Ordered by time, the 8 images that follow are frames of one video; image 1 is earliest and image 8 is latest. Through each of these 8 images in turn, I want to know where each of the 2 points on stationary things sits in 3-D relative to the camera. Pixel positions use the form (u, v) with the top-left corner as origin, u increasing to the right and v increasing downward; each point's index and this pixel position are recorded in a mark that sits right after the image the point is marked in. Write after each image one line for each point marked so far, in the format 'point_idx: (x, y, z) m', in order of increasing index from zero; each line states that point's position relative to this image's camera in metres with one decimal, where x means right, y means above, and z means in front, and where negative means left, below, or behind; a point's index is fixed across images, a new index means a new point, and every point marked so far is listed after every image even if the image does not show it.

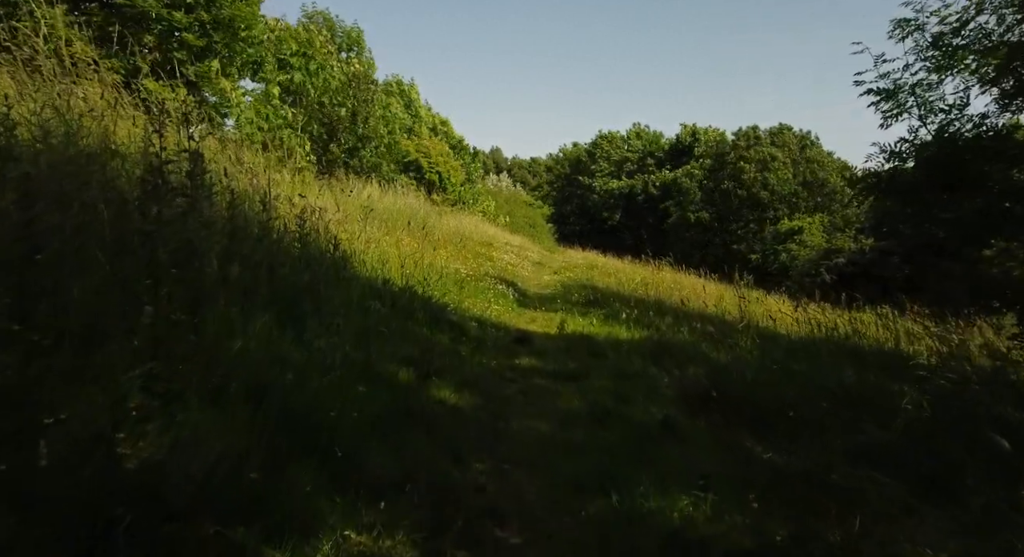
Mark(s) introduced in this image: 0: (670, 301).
0: (+2.6, -0.4, +11.9) m
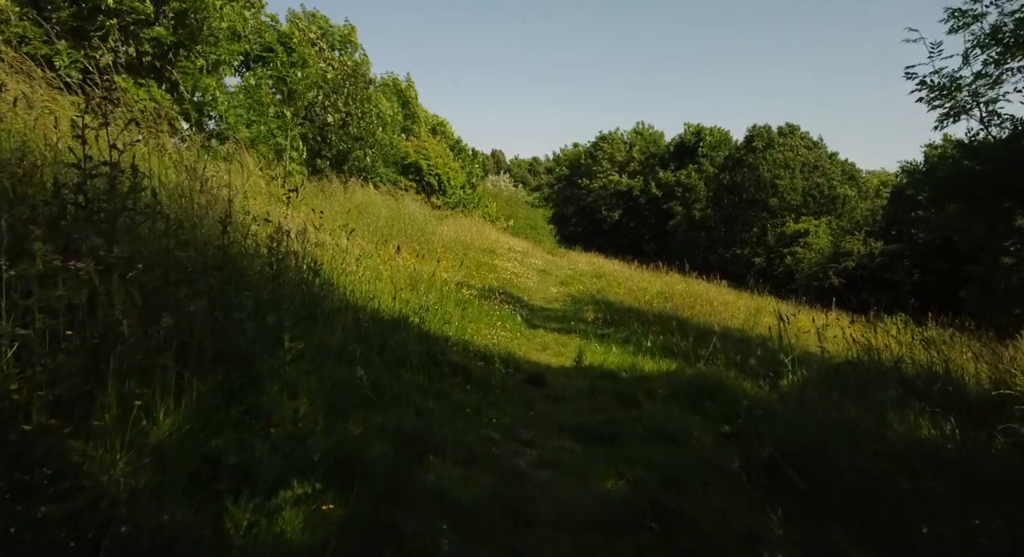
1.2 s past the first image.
0: (+2.7, -0.6, +11.0) m
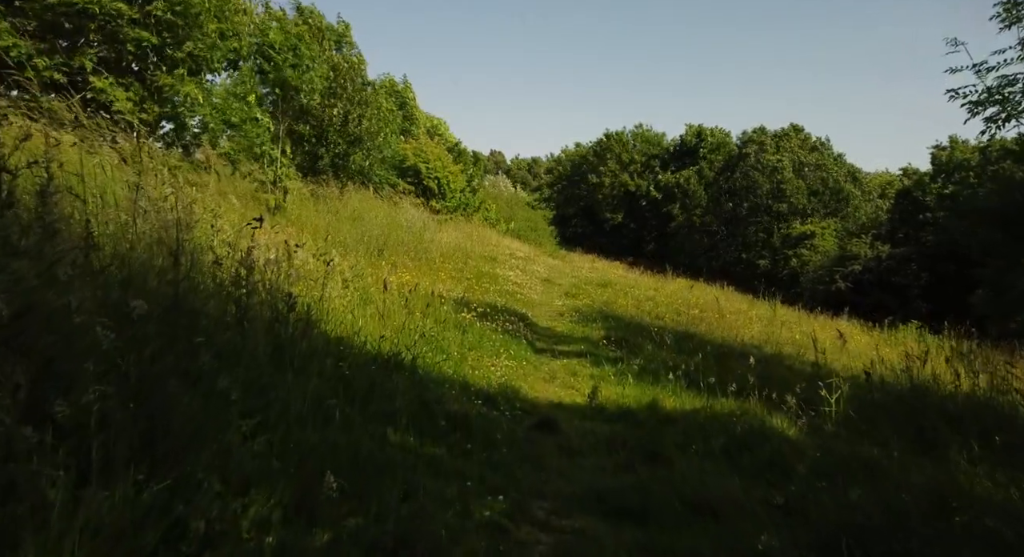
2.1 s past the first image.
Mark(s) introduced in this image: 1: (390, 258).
0: (+2.7, -0.8, +10.3) m
1: (-1.9, +0.2, +10.7) m
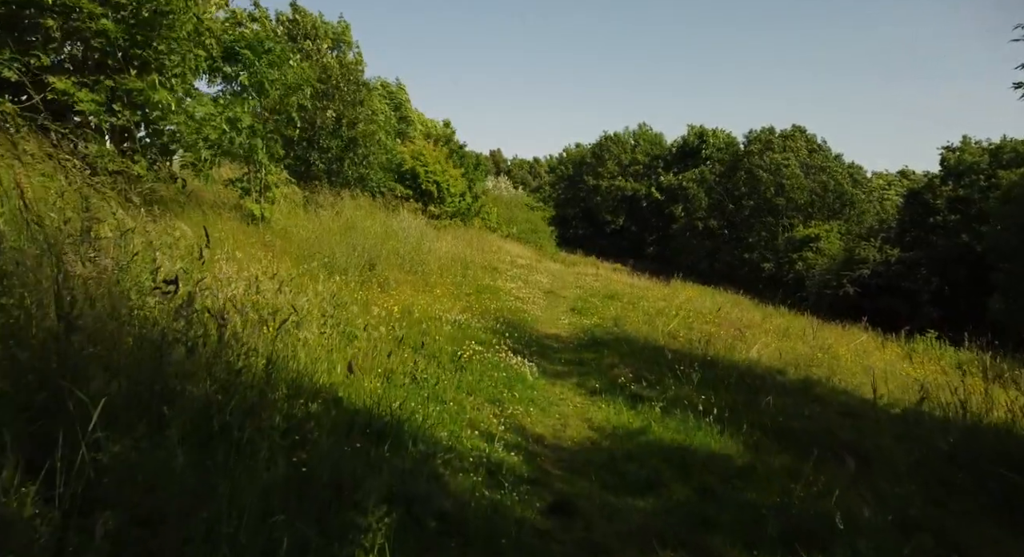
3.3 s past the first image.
0: (+2.7, -1.1, +9.5) m
1: (-1.9, -0.1, +9.8) m
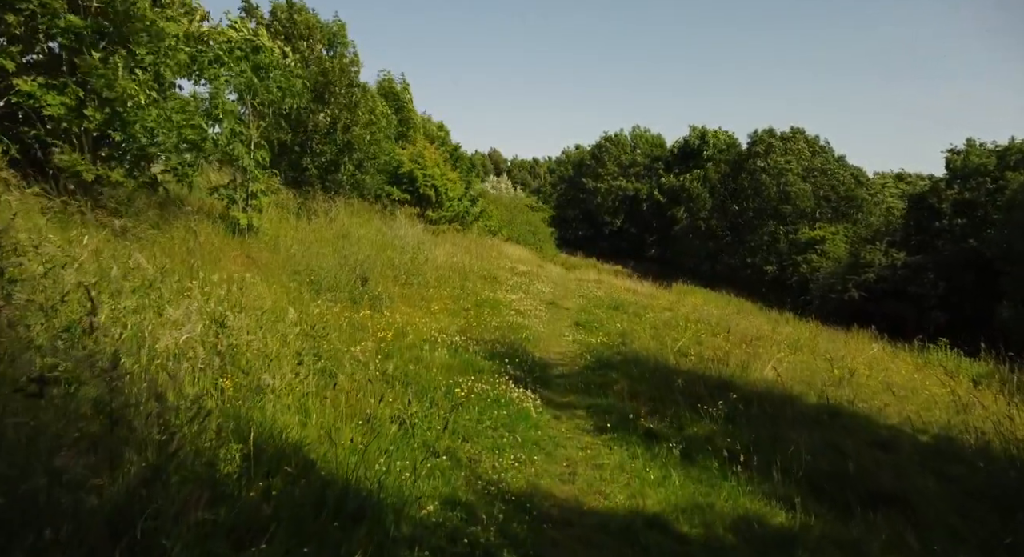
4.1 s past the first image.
0: (+2.8, -1.3, +8.8) m
1: (-1.8, -0.3, +9.2) m
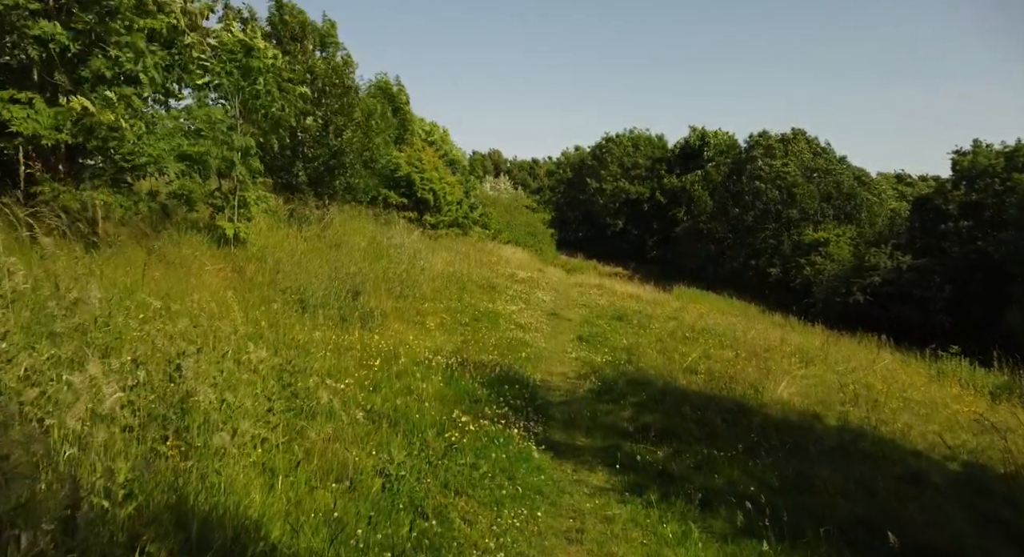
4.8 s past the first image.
0: (+2.8, -1.5, +8.3) m
1: (-1.8, -0.5, +8.6) m
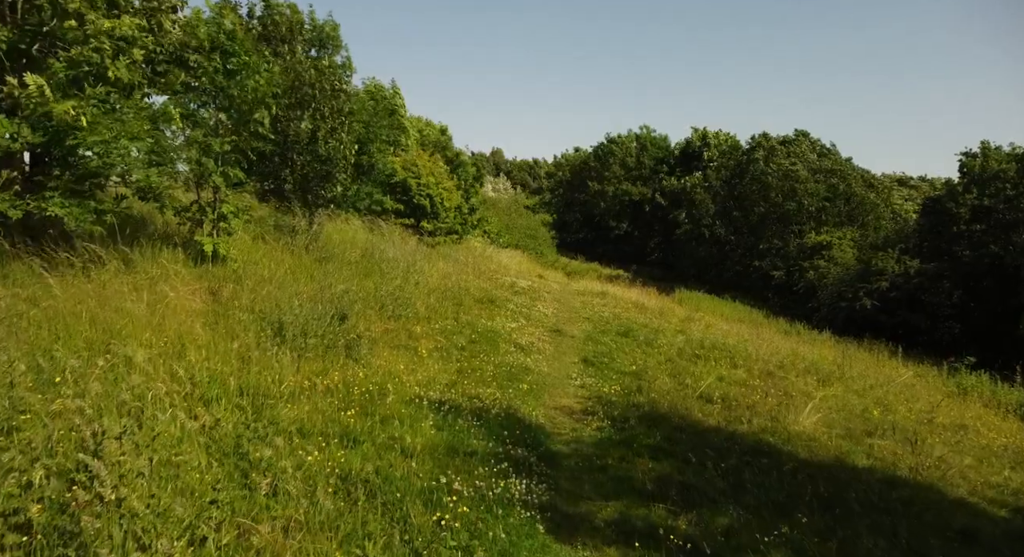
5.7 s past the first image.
0: (+2.8, -1.7, +7.5) m
1: (-1.8, -0.8, +7.9) m
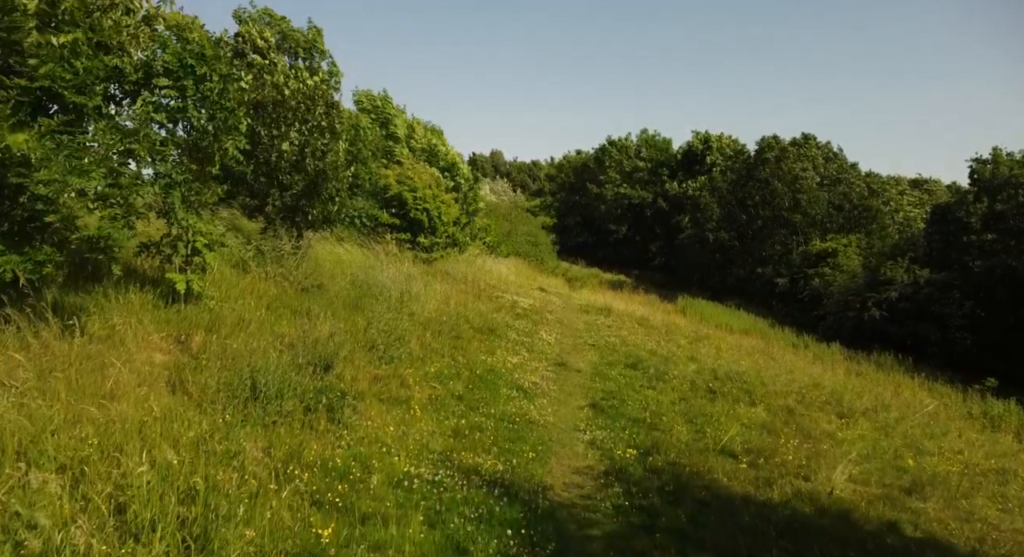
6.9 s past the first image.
0: (+2.8, -2.3, +6.6) m
1: (-1.8, -1.3, +7.0) m
